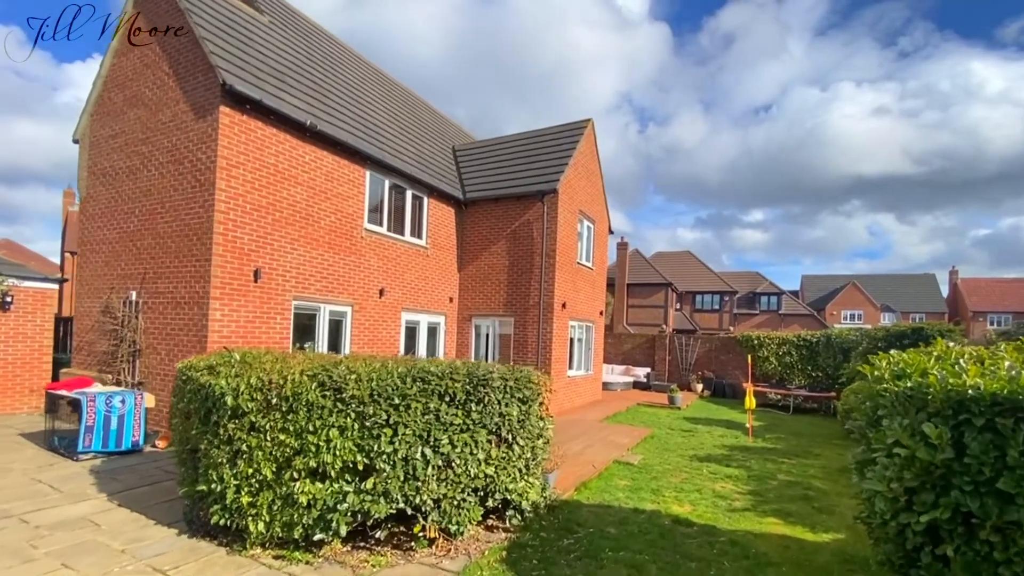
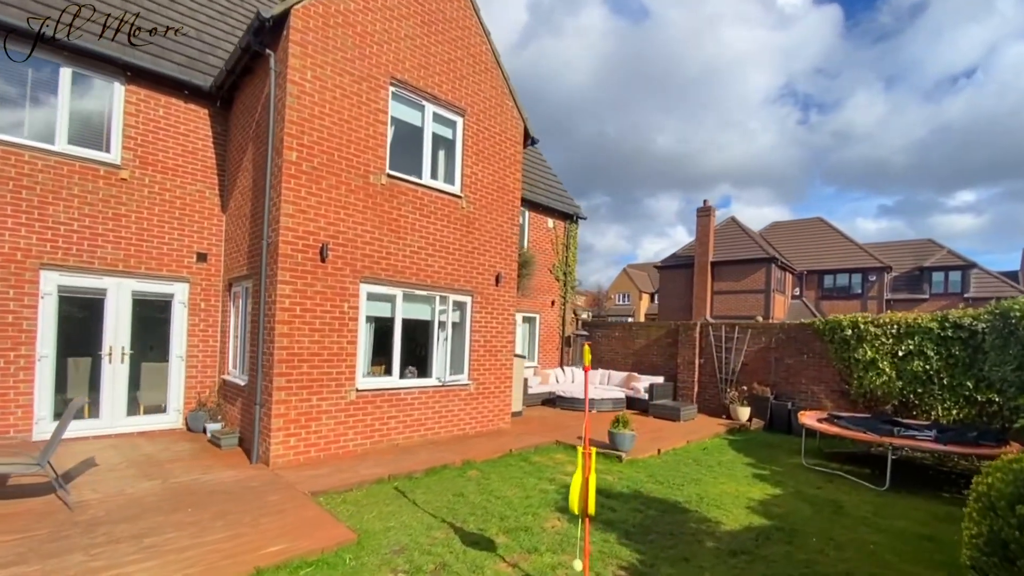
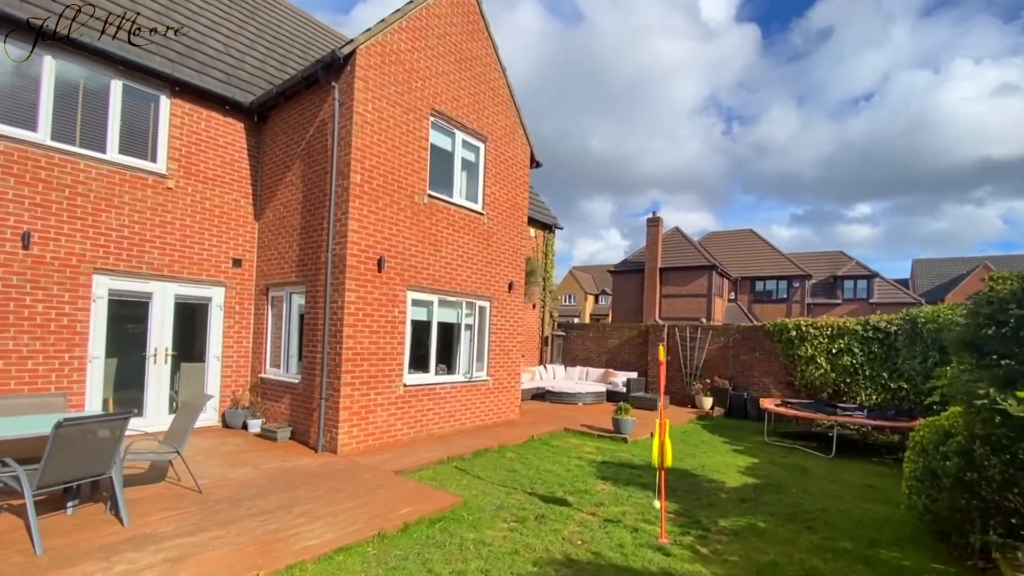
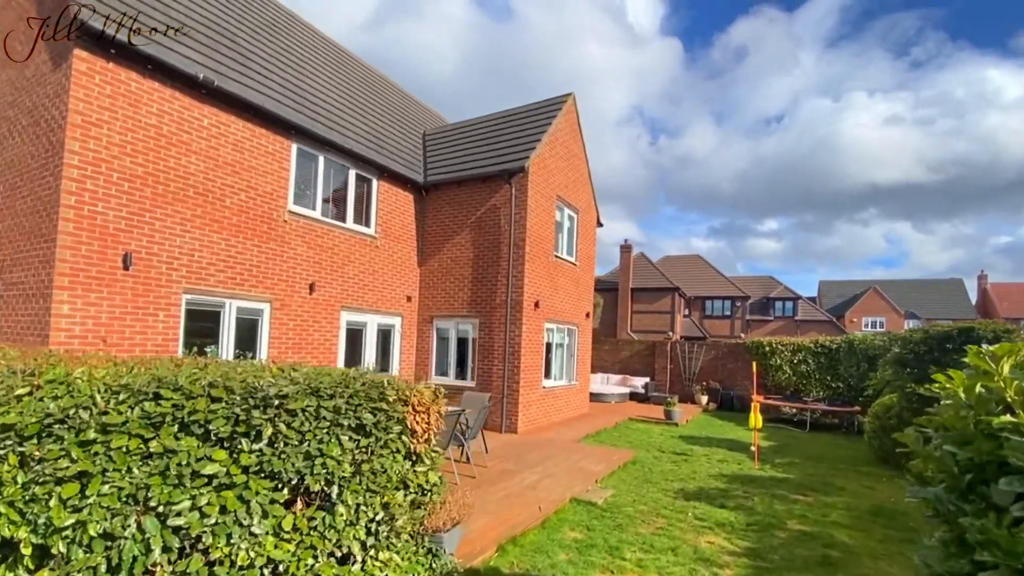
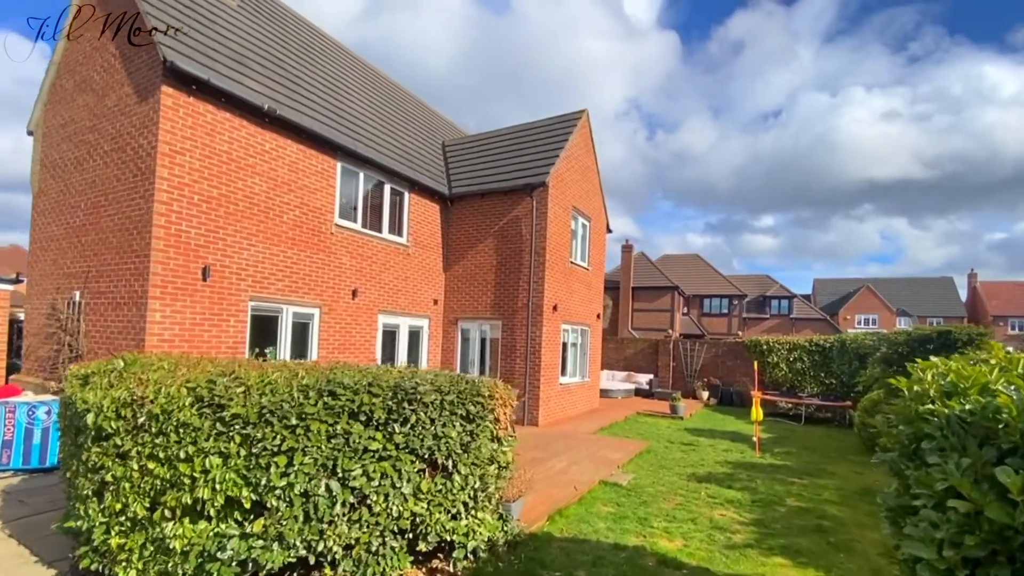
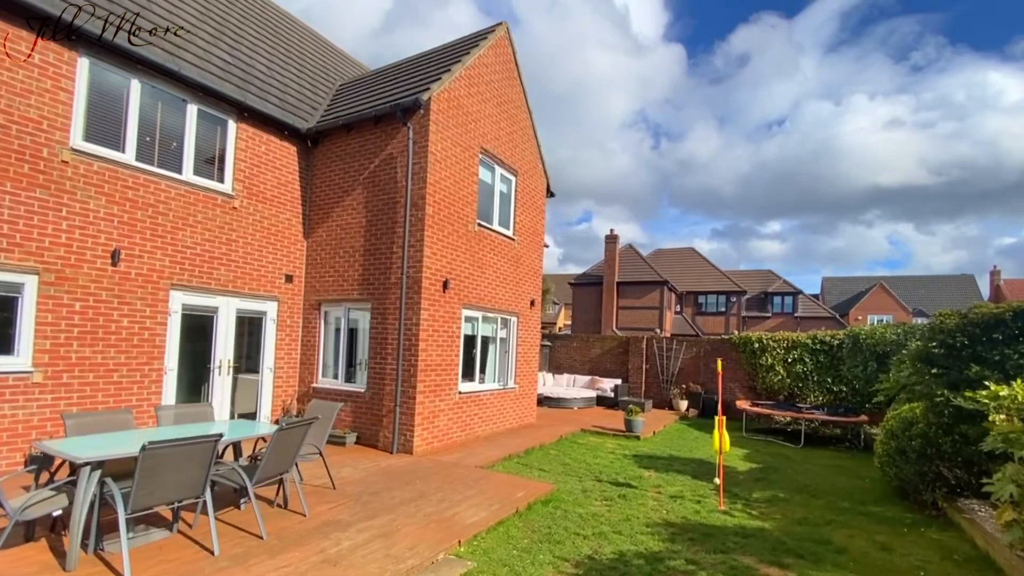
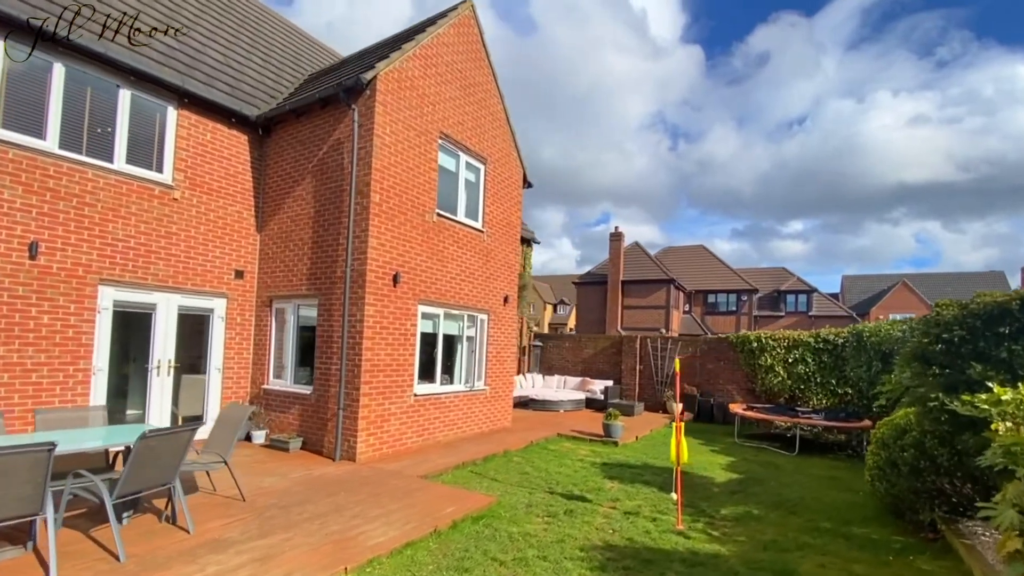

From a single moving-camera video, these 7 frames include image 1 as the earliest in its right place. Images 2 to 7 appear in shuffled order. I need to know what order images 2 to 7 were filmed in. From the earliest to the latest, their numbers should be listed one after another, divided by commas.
5, 4, 6, 7, 3, 2
